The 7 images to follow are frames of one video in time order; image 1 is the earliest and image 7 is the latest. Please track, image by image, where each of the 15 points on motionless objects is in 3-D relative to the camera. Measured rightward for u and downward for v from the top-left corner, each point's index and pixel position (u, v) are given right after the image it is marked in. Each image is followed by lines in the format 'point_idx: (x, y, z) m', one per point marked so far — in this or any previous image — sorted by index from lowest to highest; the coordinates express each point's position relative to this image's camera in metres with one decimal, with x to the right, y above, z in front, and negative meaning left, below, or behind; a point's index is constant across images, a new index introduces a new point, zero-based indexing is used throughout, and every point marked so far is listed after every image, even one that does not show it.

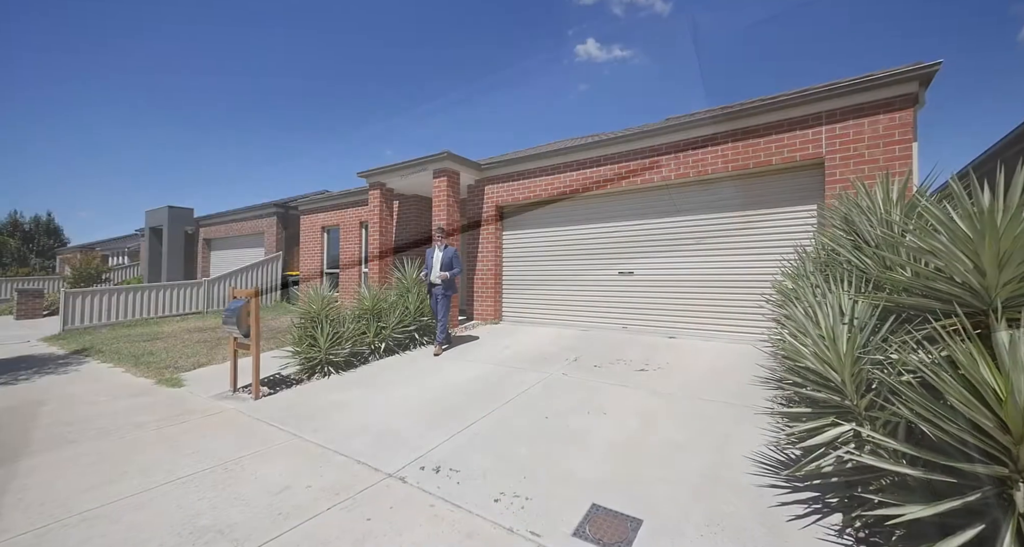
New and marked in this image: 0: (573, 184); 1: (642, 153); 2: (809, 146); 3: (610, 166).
0: (+1.1, +1.6, +7.6) m
1: (+2.1, +1.9, +6.8) m
2: (+3.7, +1.6, +5.2) m
3: (+1.7, +1.8, +7.1) m
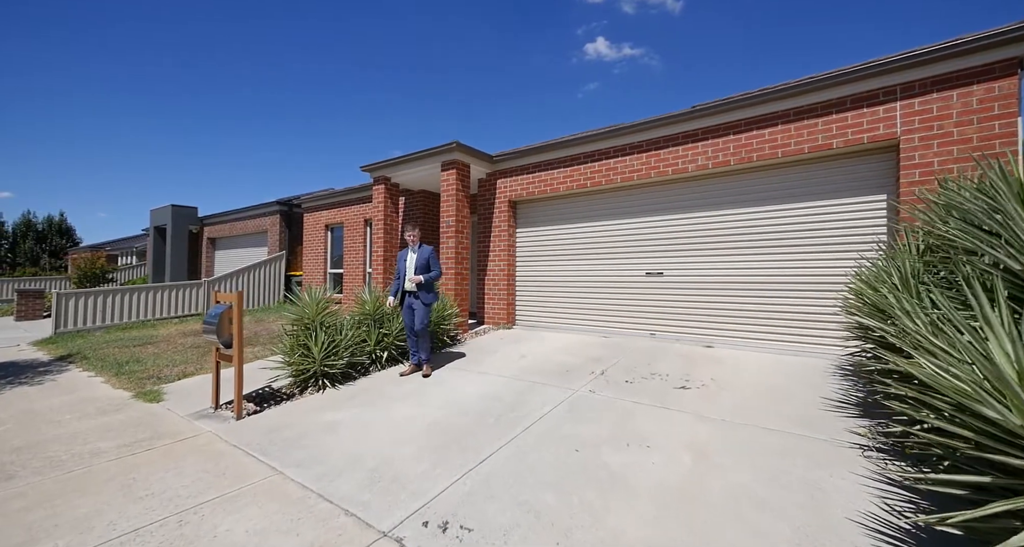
0: (+1.3, +1.6, +6.9) m
1: (+2.4, +1.9, +6.1) m
2: (+3.9, +1.6, +4.5) m
3: (+1.9, +1.8, +6.4) m
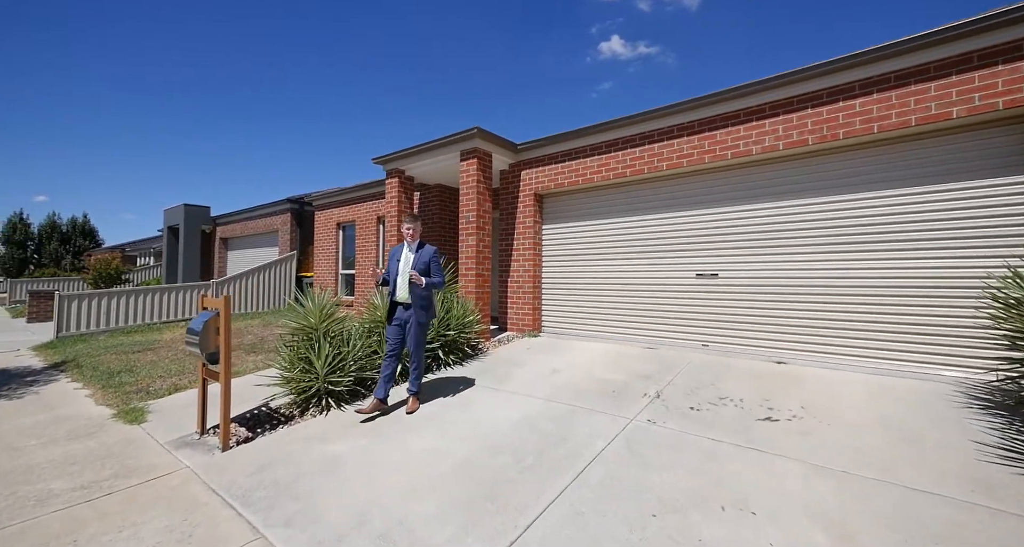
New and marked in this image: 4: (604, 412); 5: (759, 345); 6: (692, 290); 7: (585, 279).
0: (+1.7, +1.6, +6.0) m
1: (+2.8, +1.9, +5.2) m
2: (+4.2, +1.5, +3.5) m
3: (+2.3, +1.8, +5.5) m
4: (+0.8, -1.2, +3.8) m
5: (+3.0, -0.9, +5.1) m
6: (+2.4, -0.2, +5.7) m
7: (+1.2, -0.1, +6.8) m
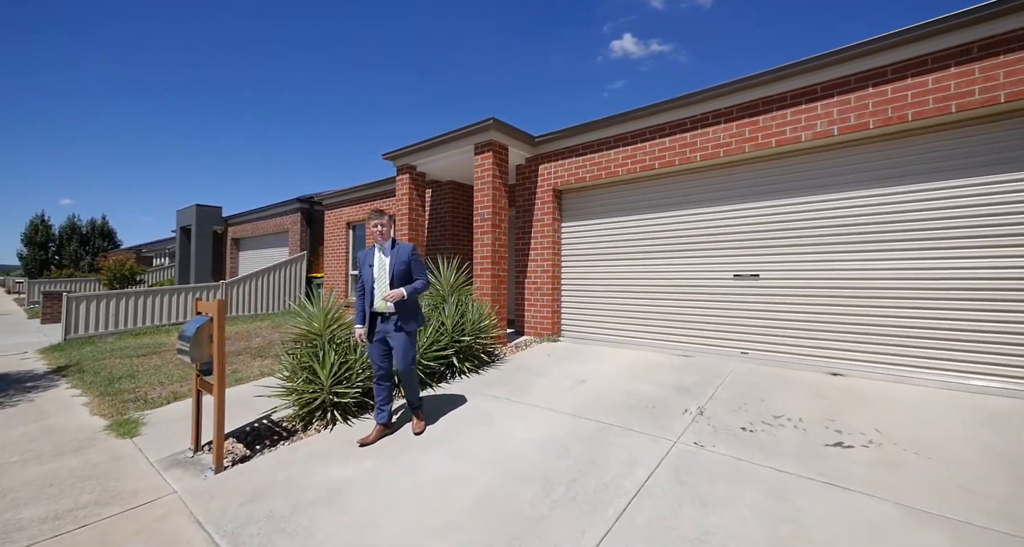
0: (+2.0, +1.6, +5.5) m
1: (+3.0, +1.9, +4.7) m
2: (+4.4, +1.5, +3.0) m
3: (+2.6, +1.8, +5.0) m
4: (+1.0, -1.3, +3.3) m
5: (+3.2, -0.9, +4.6) m
6: (+2.7, -0.2, +5.2) m
7: (+1.4, -0.1, +6.3) m
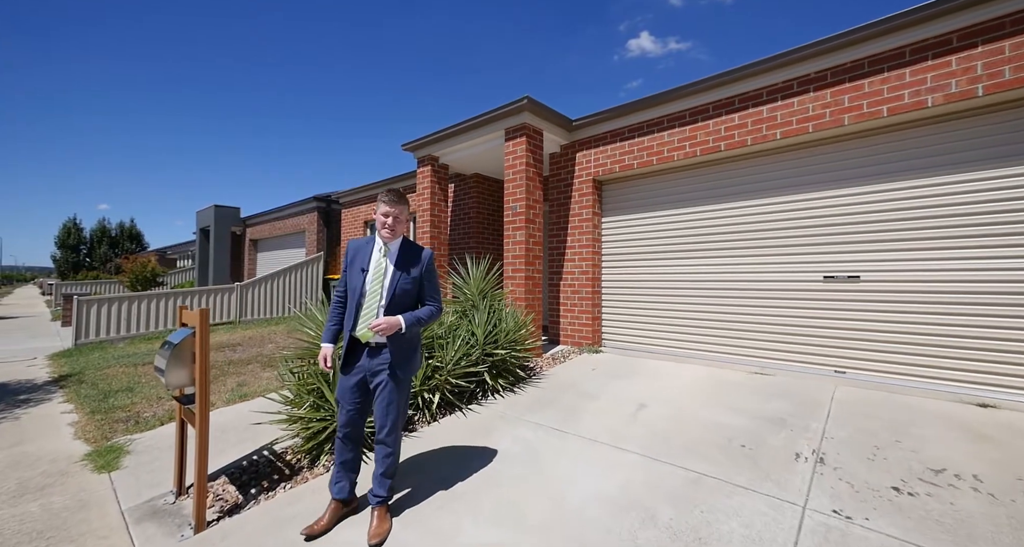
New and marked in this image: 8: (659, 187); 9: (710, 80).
0: (+2.4, +1.5, +4.7) m
1: (+3.4, +1.9, +3.7) m
2: (+4.8, +1.5, +2.0) m
3: (+3.0, +1.7, +4.1) m
4: (+1.4, -1.3, +2.5) m
5: (+3.7, -0.9, +3.7) m
6: (+3.1, -0.2, +4.3) m
7: (+1.9, -0.1, +5.5) m
8: (+1.9, +1.1, +5.5) m
9: (+2.2, +2.2, +4.7) m
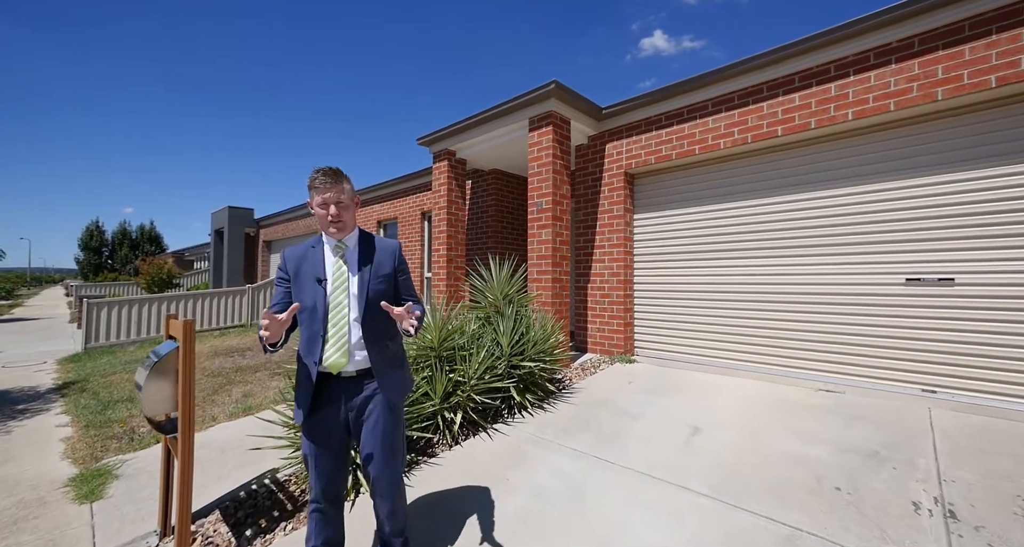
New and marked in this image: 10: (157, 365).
0: (+2.7, +1.5, +4.1) m
1: (+3.7, +1.9, +3.1) m
2: (+5.0, +1.5, +1.4) m
3: (+3.3, +1.7, +3.5) m
4: (+1.6, -1.3, +1.9) m
5: (+3.9, -0.9, +3.1) m
6: (+3.4, -0.3, +3.7) m
7: (+2.2, -0.1, +4.9) m
8: (+2.3, +1.1, +5.0) m
9: (+2.5, +2.1, +4.2) m
10: (-2.1, -0.6, +2.5) m
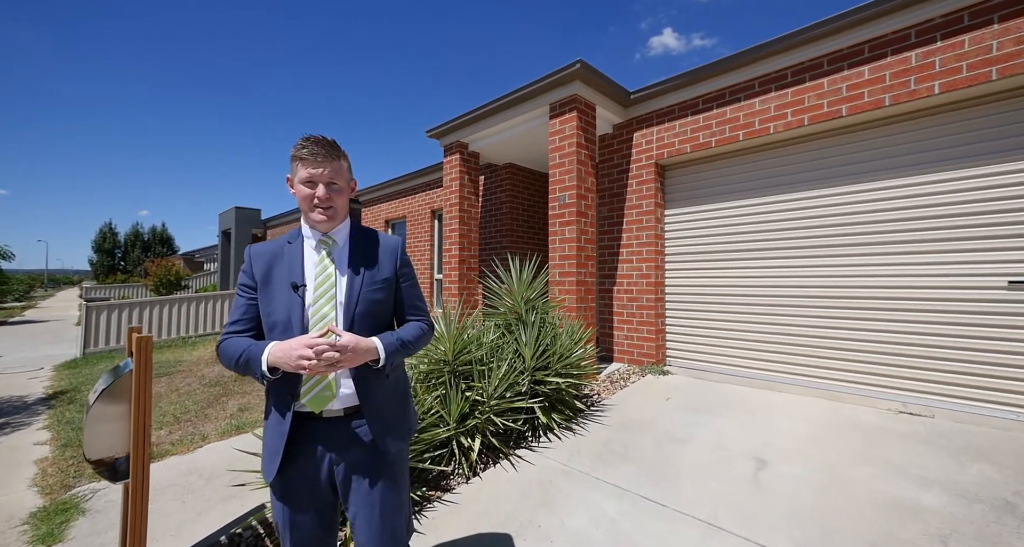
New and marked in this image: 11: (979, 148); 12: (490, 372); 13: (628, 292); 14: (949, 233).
0: (+2.9, +1.5, +3.5) m
1: (+3.8, +1.9, +2.5) m
2: (+5.1, +1.5, +0.8) m
3: (+3.5, +1.7, +3.0) m
4: (+1.8, -1.3, +1.4) m
5: (+4.1, -0.9, +2.5) m
6: (+3.6, -0.3, +3.1) m
7: (+2.5, -0.2, +4.3) m
8: (+2.5, +1.1, +4.4) m
9: (+2.7, +2.1, +3.6) m
10: (-1.9, -0.6, +2.0) m
11: (+3.6, +0.9, +3.2) m
12: (-0.2, -0.8, +3.4) m
13: (+1.4, -0.2, +5.1) m
14: (+3.4, +0.3, +3.3) m
